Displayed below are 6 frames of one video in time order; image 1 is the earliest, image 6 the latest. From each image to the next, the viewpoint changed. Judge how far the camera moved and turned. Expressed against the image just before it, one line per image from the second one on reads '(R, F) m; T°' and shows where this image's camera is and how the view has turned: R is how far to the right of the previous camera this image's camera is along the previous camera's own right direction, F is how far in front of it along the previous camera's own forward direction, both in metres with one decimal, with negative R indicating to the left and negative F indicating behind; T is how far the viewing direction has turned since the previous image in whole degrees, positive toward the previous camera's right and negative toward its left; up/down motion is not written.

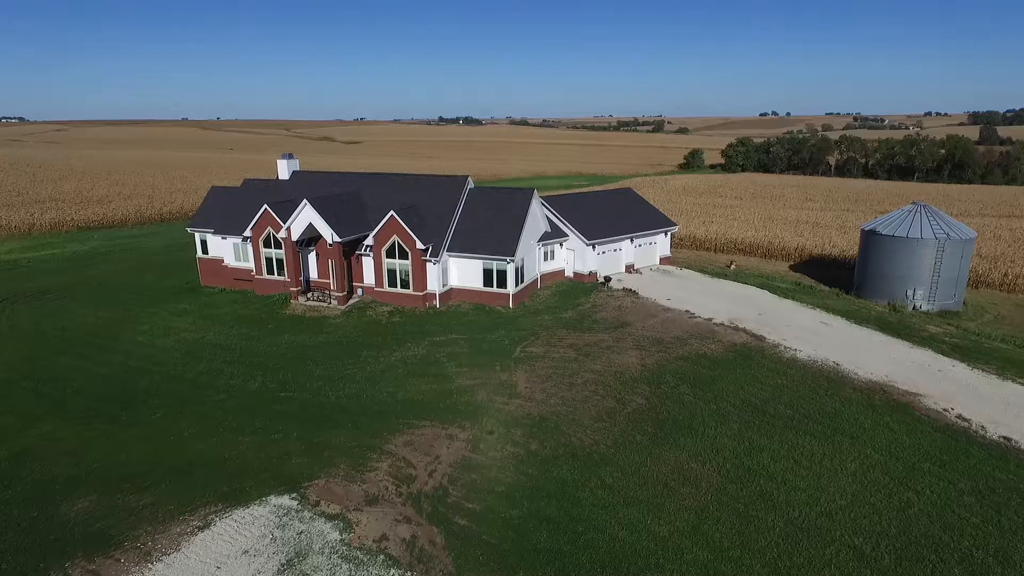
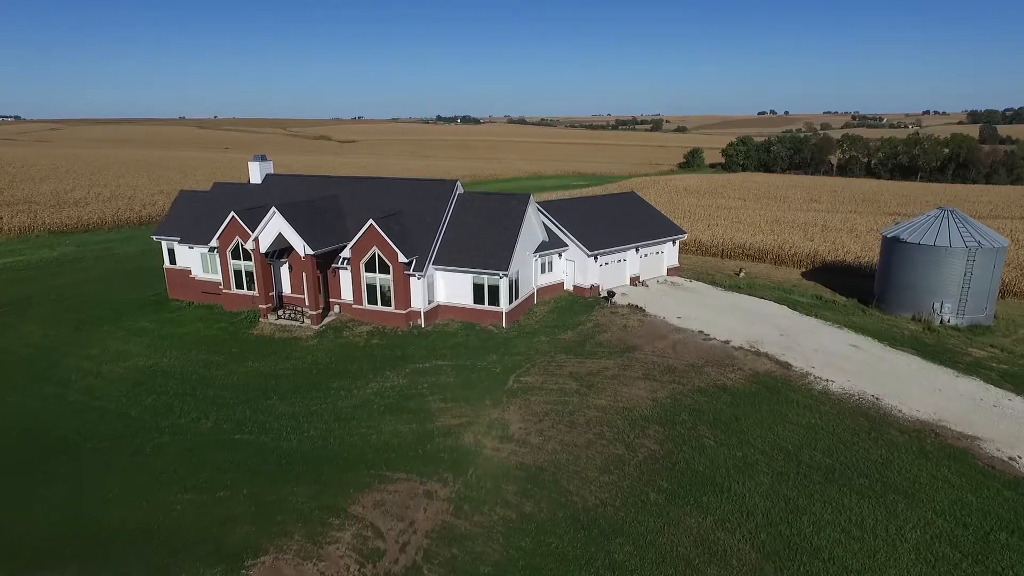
(+0.2, +2.6) m; 0°
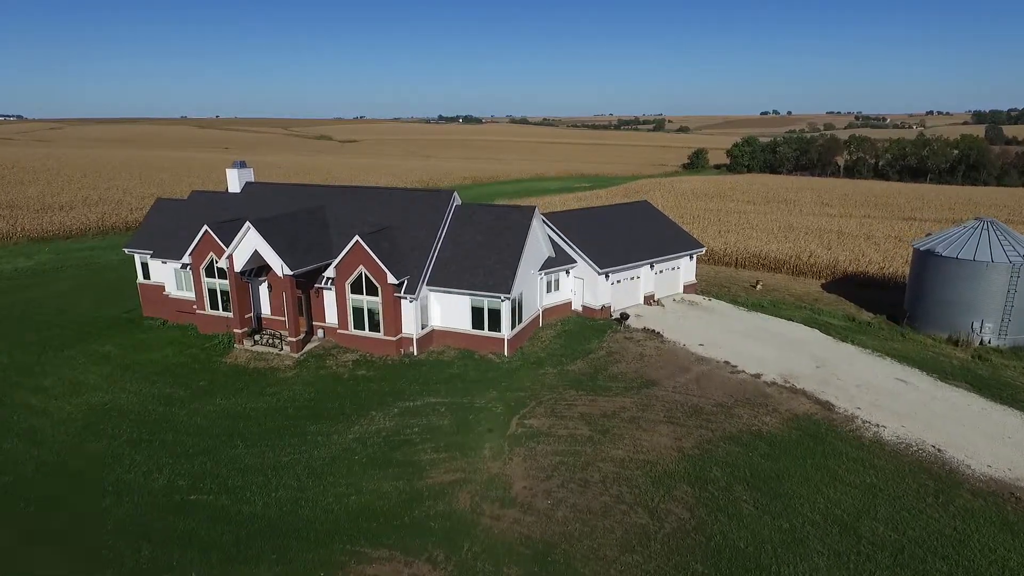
(0.0, +2.4) m; 0°
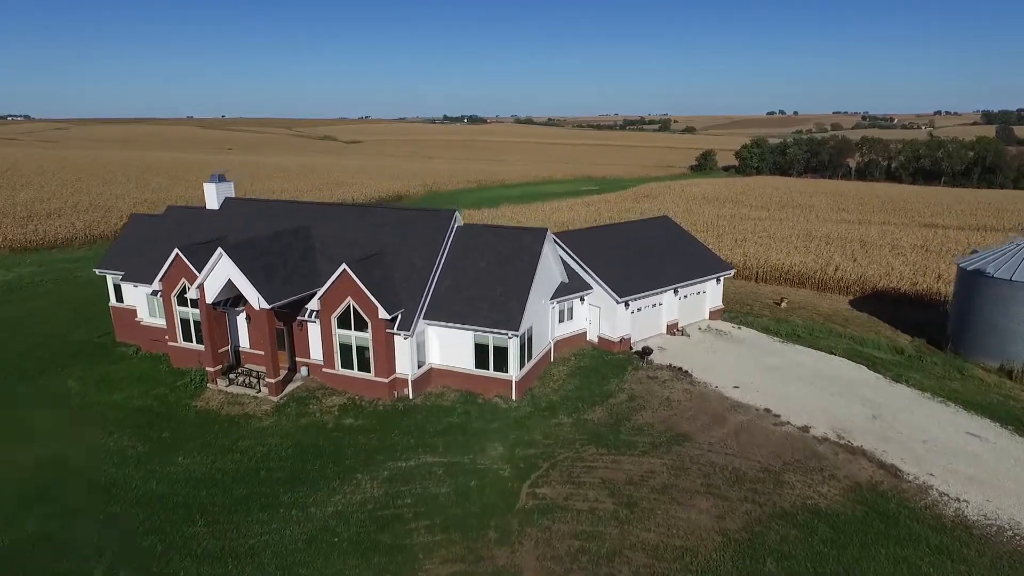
(-0.1, +2.5) m; 0°
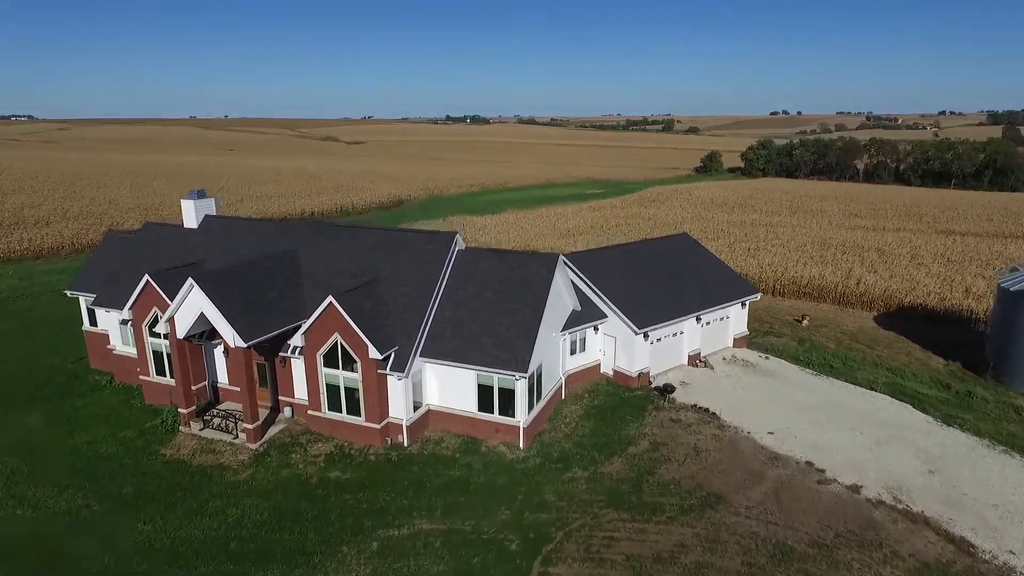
(-0.1, +2.0) m; 0°
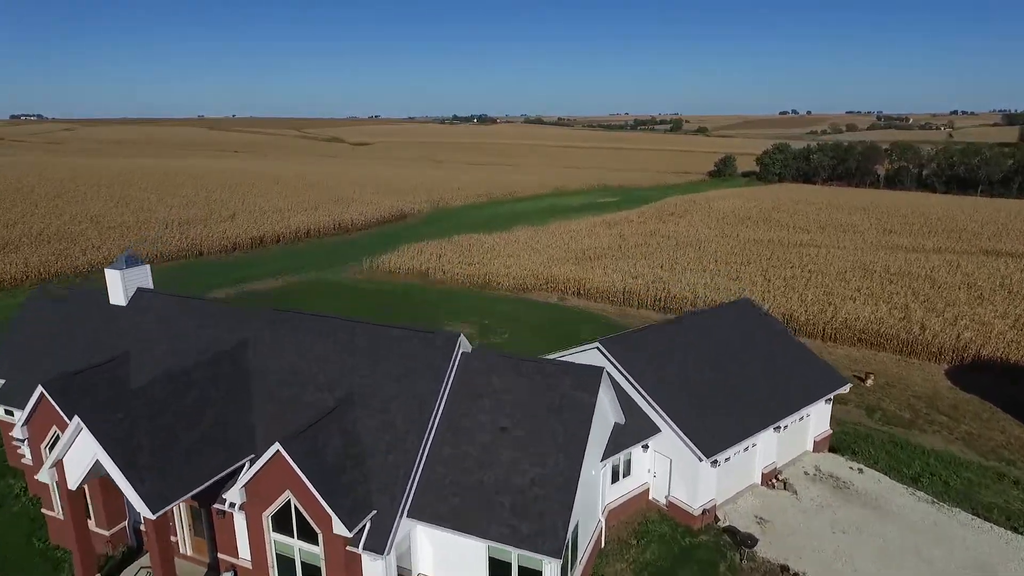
(-0.4, +4.7) m; -1°
